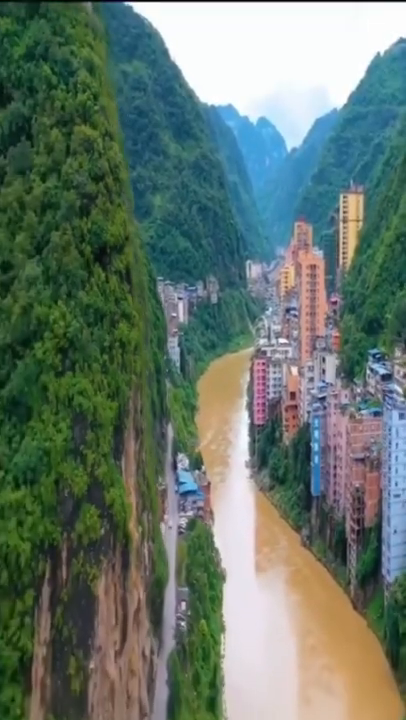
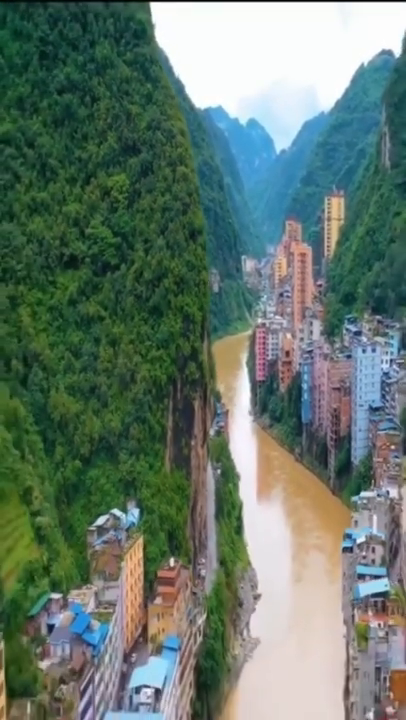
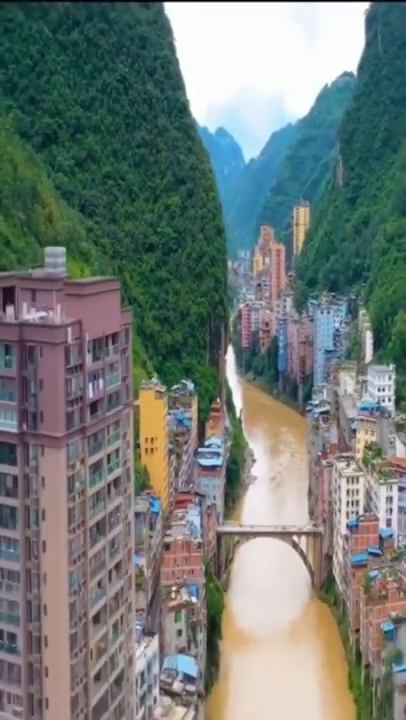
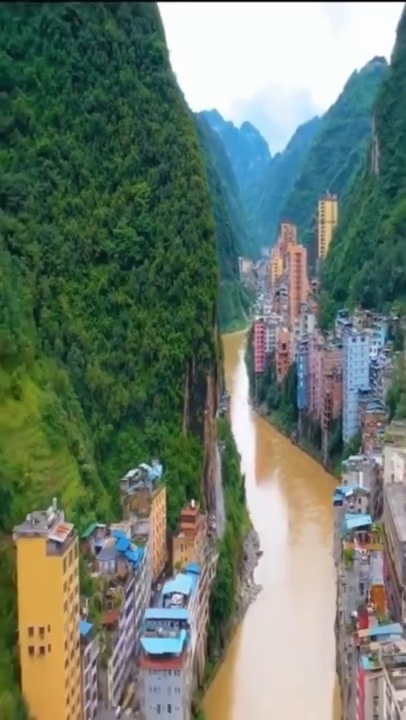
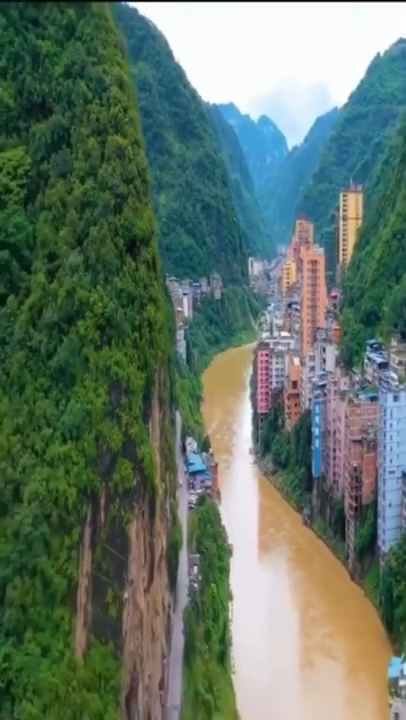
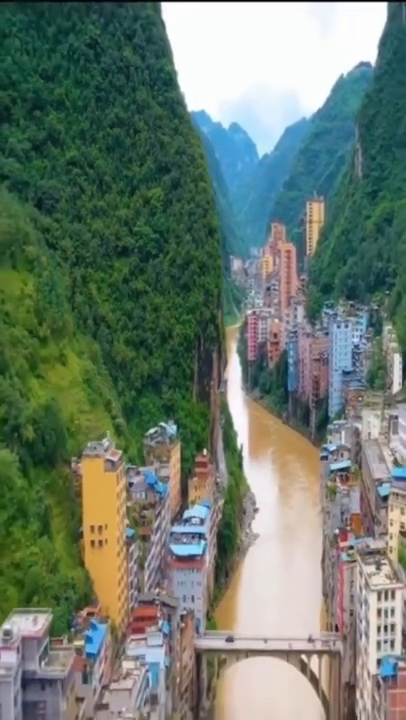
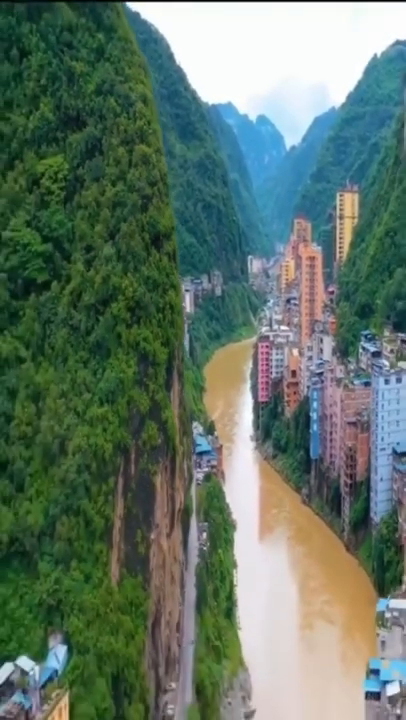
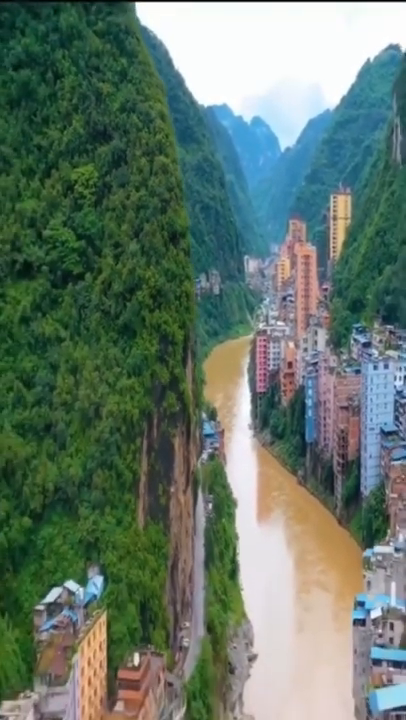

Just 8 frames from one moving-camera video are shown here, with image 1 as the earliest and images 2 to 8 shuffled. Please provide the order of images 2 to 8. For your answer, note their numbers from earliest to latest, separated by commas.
5, 7, 8, 2, 4, 6, 3
